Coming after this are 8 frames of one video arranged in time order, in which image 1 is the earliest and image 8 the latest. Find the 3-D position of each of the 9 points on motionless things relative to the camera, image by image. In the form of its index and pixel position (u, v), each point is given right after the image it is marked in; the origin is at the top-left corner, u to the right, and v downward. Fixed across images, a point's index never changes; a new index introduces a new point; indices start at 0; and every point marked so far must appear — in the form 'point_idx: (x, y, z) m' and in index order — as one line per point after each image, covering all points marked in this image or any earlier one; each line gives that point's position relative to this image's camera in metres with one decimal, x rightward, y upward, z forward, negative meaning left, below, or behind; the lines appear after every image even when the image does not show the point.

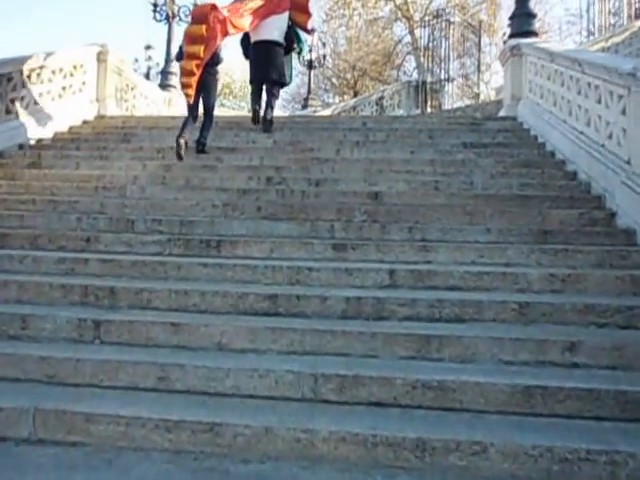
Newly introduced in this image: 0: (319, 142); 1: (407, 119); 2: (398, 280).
0: (0.0, +2.4, +9.6) m
1: (+2.6, +3.6, +11.6) m
2: (+1.0, -0.5, +5.2) m
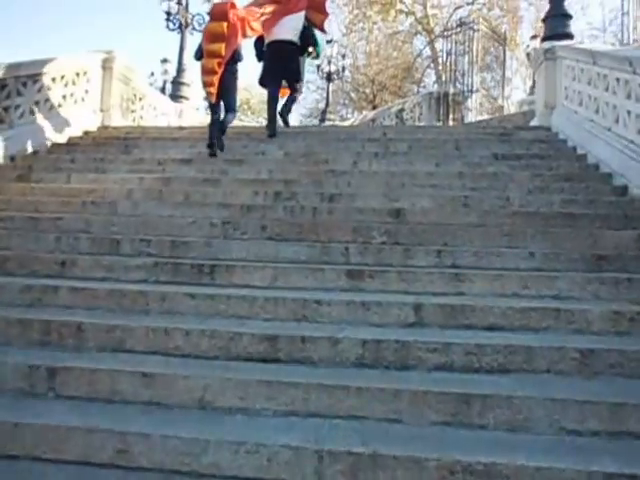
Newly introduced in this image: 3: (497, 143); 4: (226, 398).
0: (+0.3, +2.0, +8.9) m
1: (+3.1, +3.1, +10.7) m
2: (+1.2, -0.8, +4.3) m
3: (+4.3, +2.4, +9.5) m
4: (-0.8, -1.3, +3.3) m
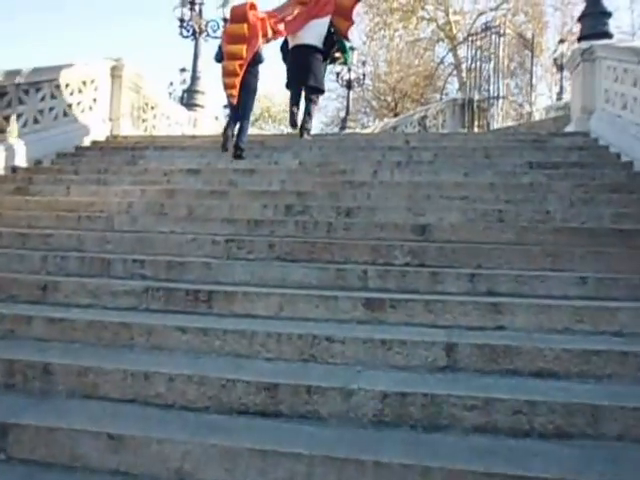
0: (+0.7, +1.6, +8.2) m
1: (+3.5, +2.7, +9.9) m
2: (+1.3, -1.1, +3.5) m
3: (+4.7, +2.0, +8.6) m
4: (-0.7, -1.5, +2.6) m
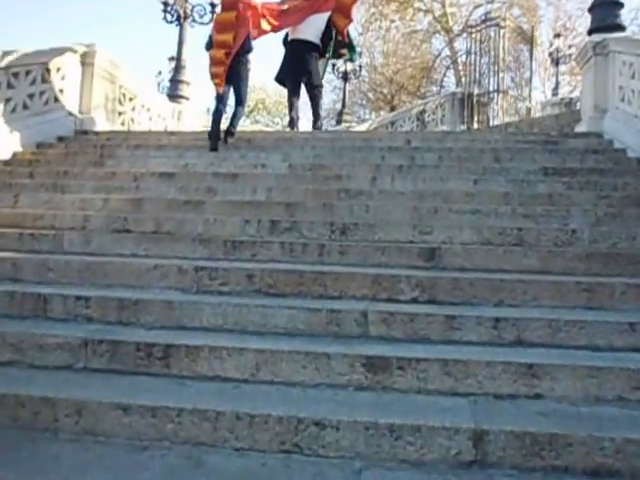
0: (+0.5, +1.4, +7.3) m
1: (+3.3, +2.4, +9.0) m
2: (+1.2, -1.4, +2.7) m
3: (+4.5, +1.7, +7.8) m
4: (-0.8, -1.9, +1.7) m
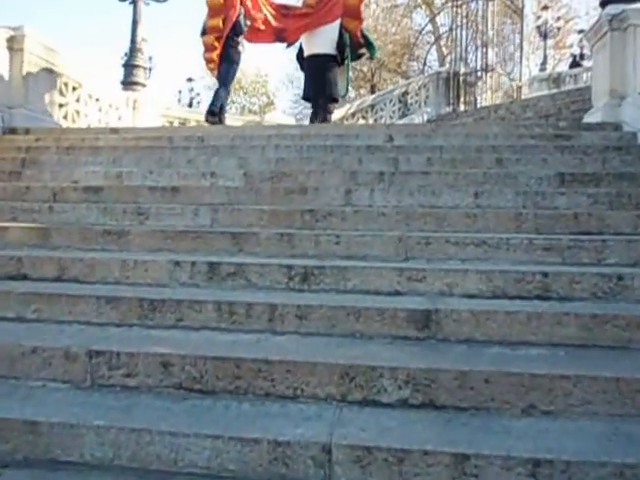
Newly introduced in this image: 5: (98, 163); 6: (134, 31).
0: (0.0, +1.0, +5.9) m
1: (+2.7, +2.2, +7.7) m
2: (+0.9, -2.0, +1.4) m
3: (+4.0, +1.5, +6.5) m
4: (-1.1, -2.6, +0.4) m
5: (-4.0, +1.4, +7.0) m
6: (-6.6, +7.4, +13.8) m
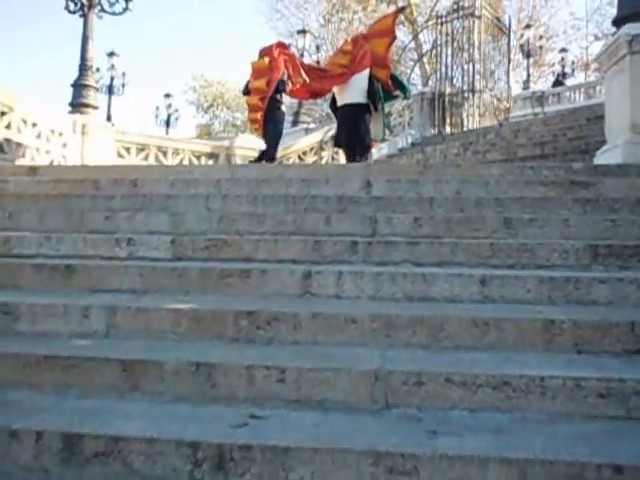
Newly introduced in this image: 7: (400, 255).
0: (-0.6, -0.1, +4.4) m
1: (+2.1, +1.1, +6.3) m
2: (+0.5, -2.9, -0.2) m
3: (+3.4, +0.5, +5.1) m
4: (-1.4, -3.5, -1.2) m
5: (-4.6, +0.3, +5.4) m
6: (-7.4, +6.0, +12.3) m
7: (+0.9, -0.2, +4.2) m
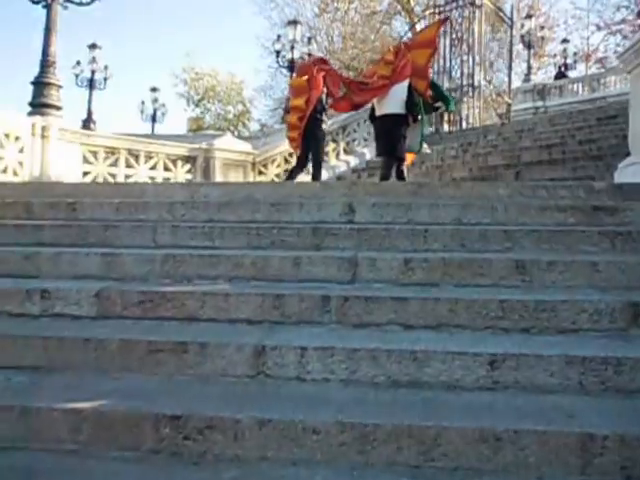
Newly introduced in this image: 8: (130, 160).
0: (-0.9, -0.6, +3.4) m
1: (+1.7, +0.7, +5.4) m
2: (+0.2, -3.5, -1.0) m
3: (+3.0, 0.0, +4.2) m
4: (-1.7, -4.0, -2.1) m
5: (-4.9, -0.2, +4.4) m
6: (-7.9, +5.7, +11.2) m
7: (+0.6, -0.6, +3.3) m
8: (-5.9, +2.5, +12.0) m
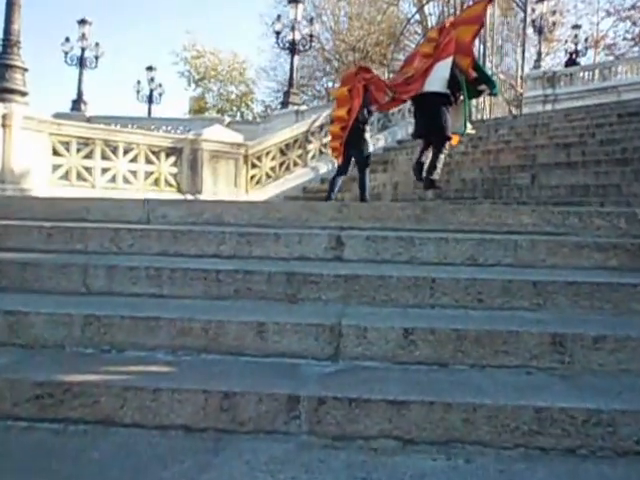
0: (-1.1, -1.0, +2.5) m
1: (+1.5, +0.2, +4.3) m
2: (-0.1, -4.2, -1.9) m
3: (+2.8, -0.5, +3.2) m
4: (-2.0, -4.7, -2.9) m
5: (-5.1, -0.6, +3.4) m
6: (-8.0, +5.7, +9.9) m
7: (+0.4, -1.1, +2.3) m
8: (-6.0, +2.5, +10.9) m
